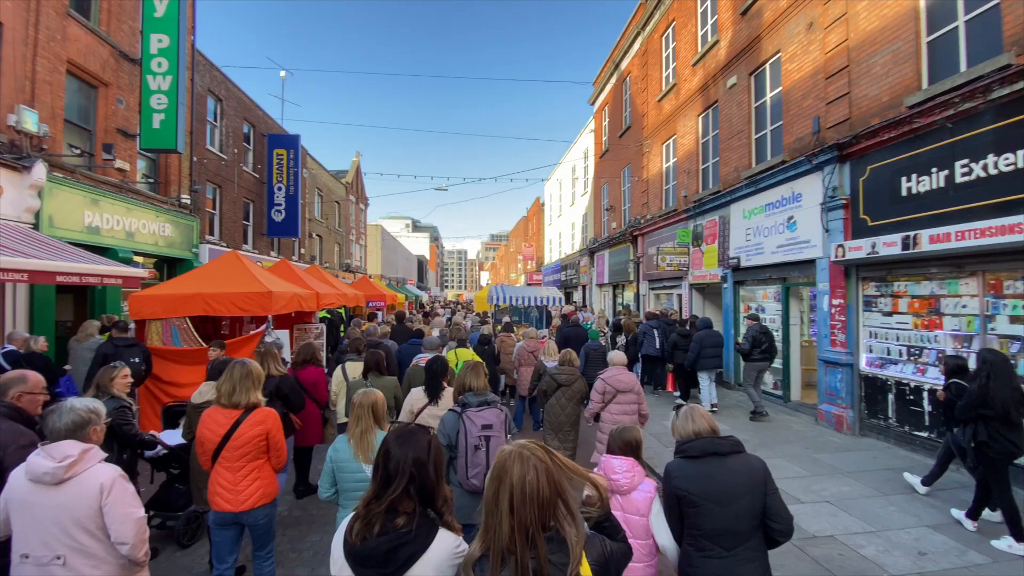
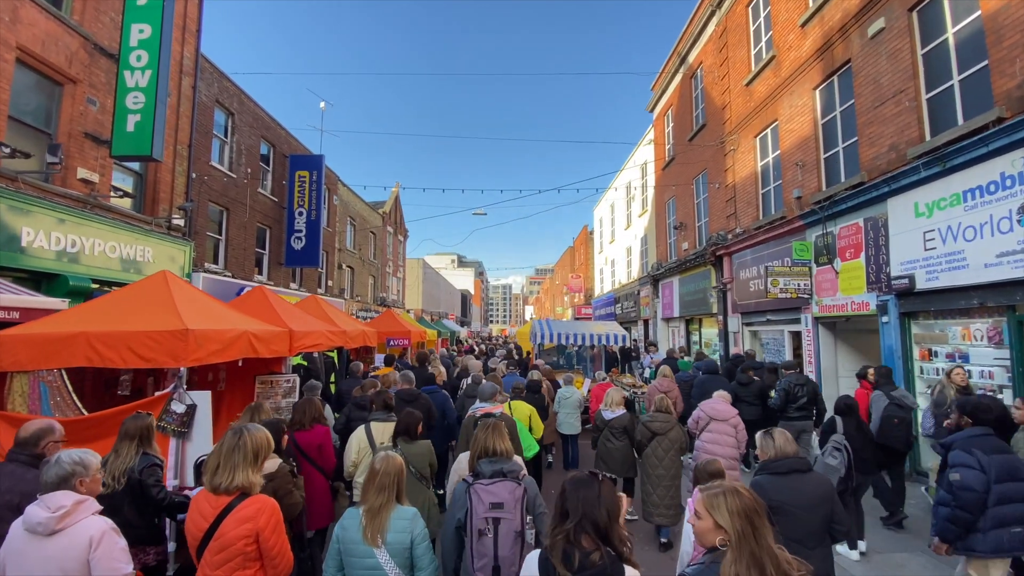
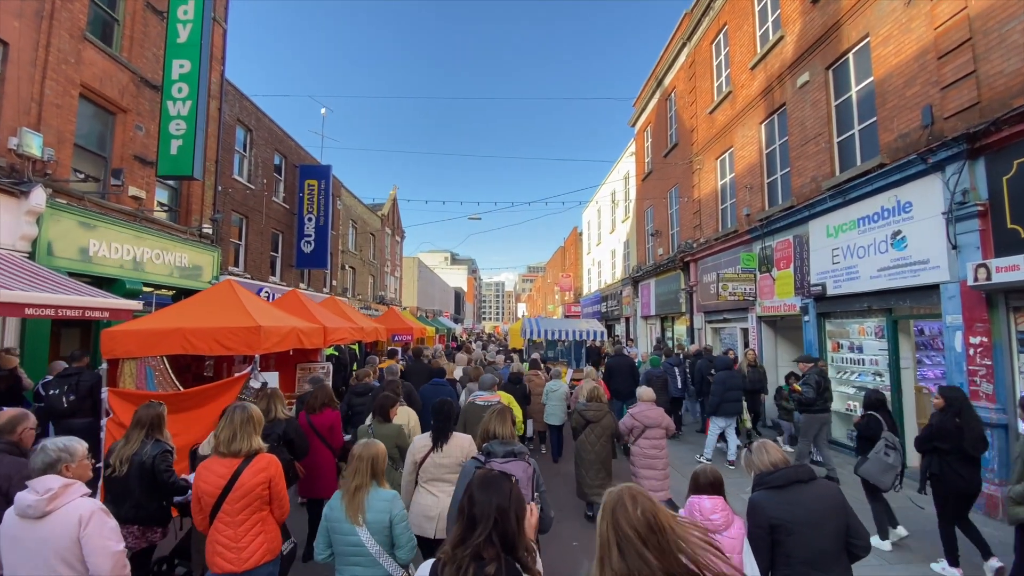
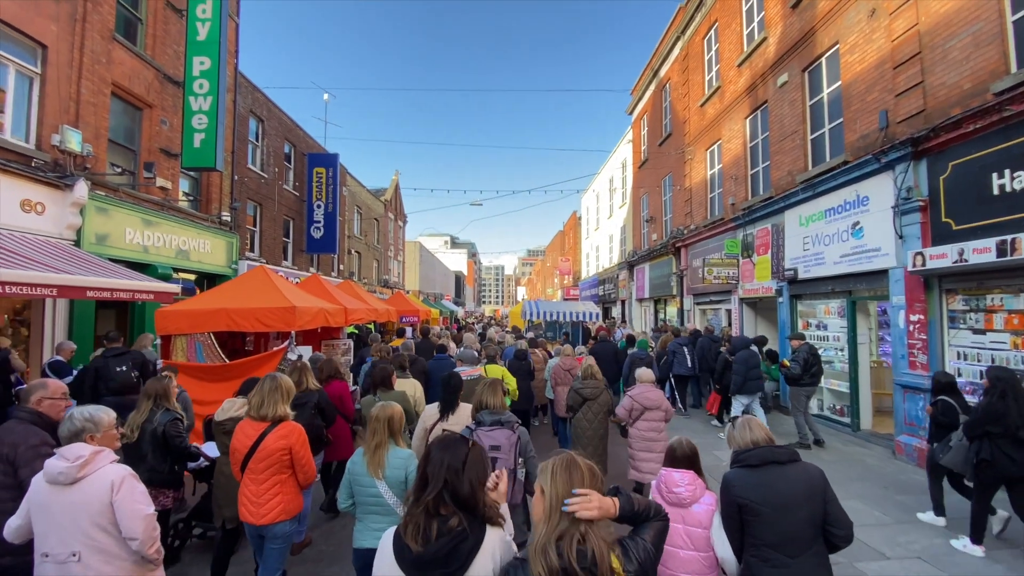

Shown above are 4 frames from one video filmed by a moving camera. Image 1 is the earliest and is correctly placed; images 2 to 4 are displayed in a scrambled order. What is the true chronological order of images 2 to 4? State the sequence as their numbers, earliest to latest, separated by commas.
4, 3, 2
